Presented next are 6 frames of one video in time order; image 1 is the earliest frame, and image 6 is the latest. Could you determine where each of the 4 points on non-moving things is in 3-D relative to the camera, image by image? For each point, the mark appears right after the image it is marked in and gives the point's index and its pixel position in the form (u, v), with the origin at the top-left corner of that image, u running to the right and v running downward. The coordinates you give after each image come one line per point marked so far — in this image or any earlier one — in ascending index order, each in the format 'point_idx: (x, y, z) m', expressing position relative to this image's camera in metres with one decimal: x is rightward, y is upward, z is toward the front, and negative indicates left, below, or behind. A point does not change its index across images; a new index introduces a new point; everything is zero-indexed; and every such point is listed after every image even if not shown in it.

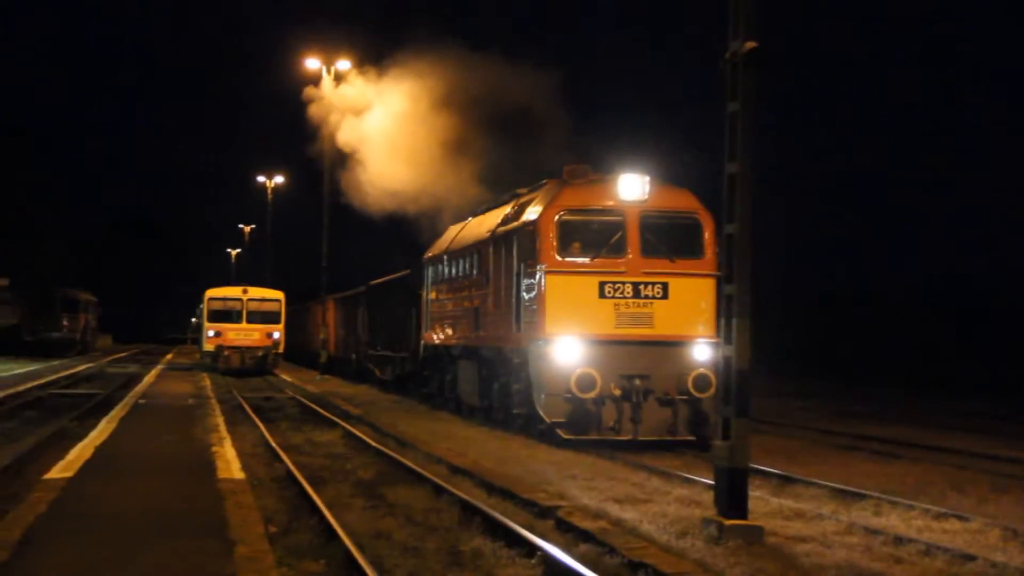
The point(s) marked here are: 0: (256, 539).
0: (-1.4, -1.4, +5.8) m
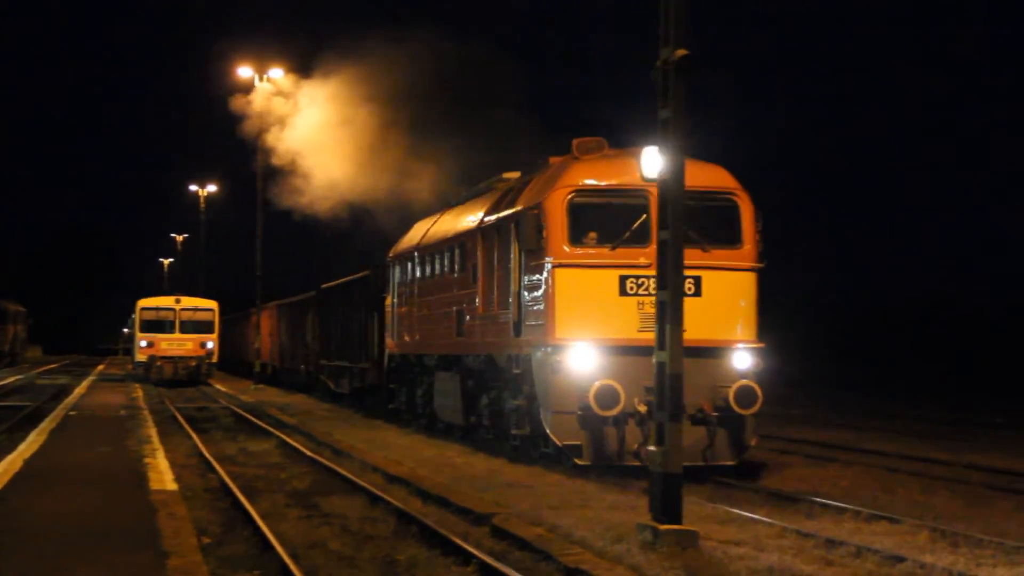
0: (-1.8, -1.4, +5.8) m
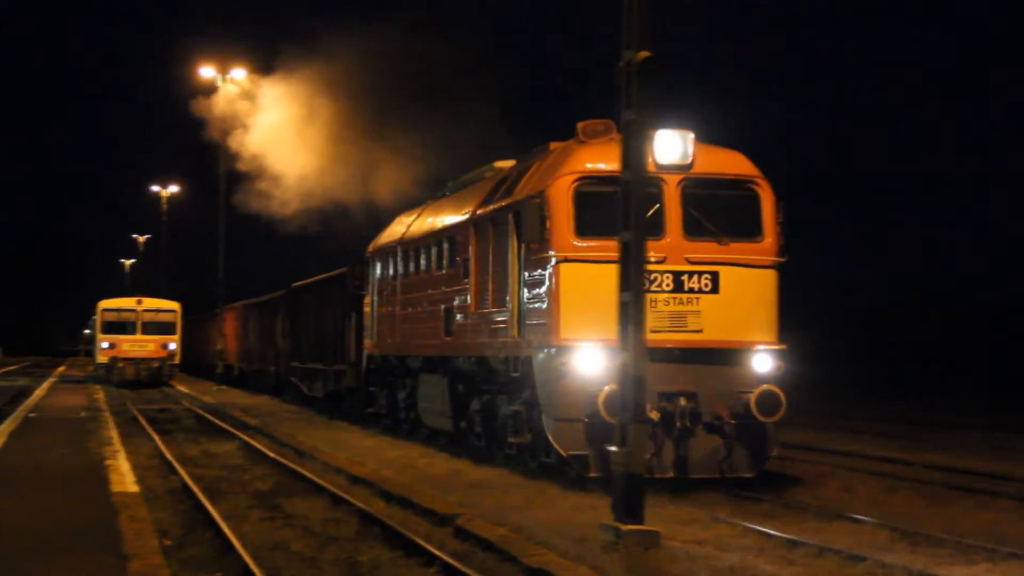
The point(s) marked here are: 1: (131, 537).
0: (-1.9, -1.4, +5.8) m
1: (-2.2, -1.4, +6.1) m
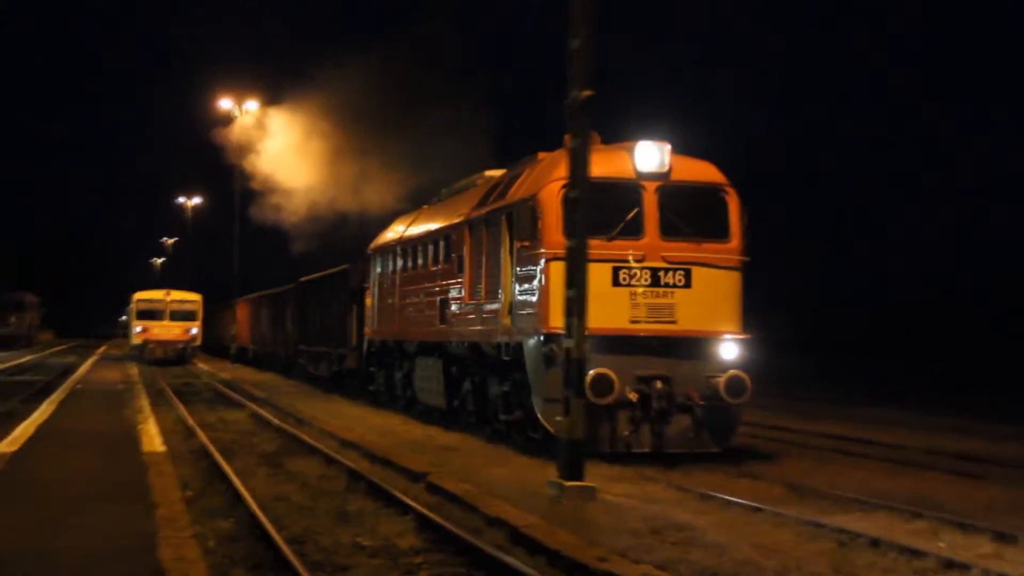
0: (-2.2, -1.4, +6.9) m
1: (-2.4, -1.4, +7.2) m
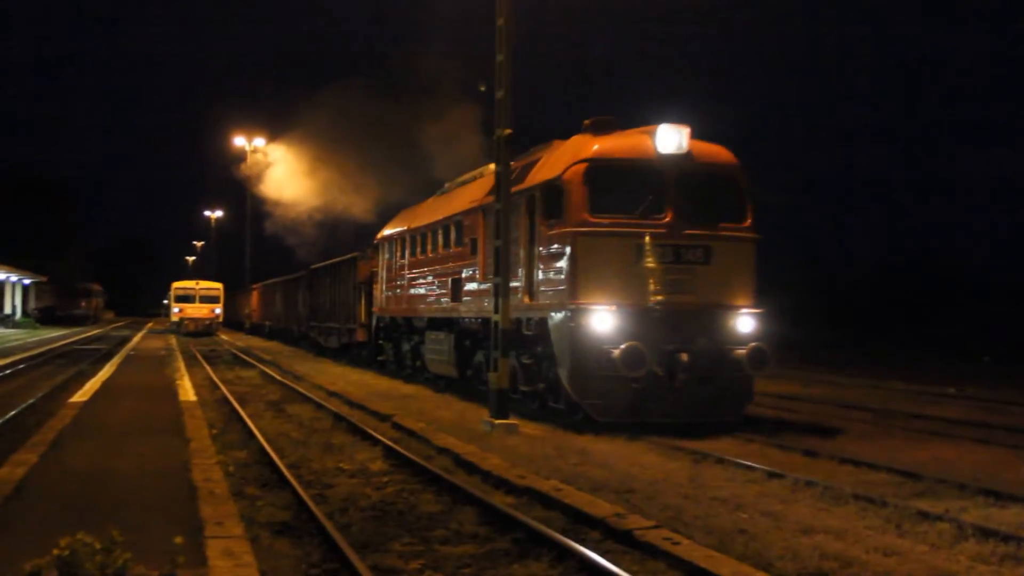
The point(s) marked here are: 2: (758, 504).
0: (-2.6, -1.3, +9.1) m
1: (-2.8, -1.3, +9.4) m
2: (+1.8, -1.6, +7.8) m
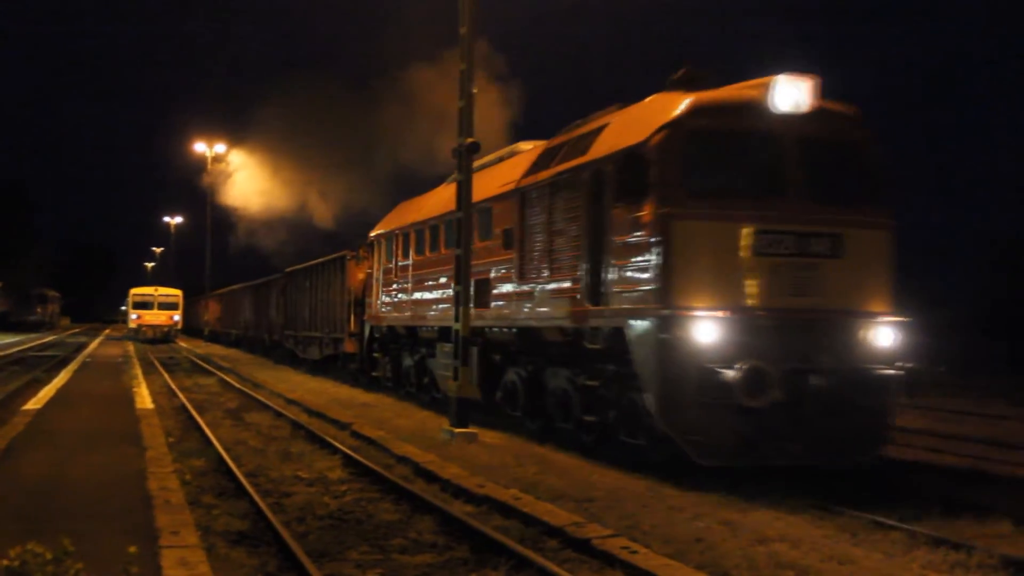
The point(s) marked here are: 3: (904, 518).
0: (-2.9, -1.4, +9.0) m
1: (-3.1, -1.3, +9.3) m
2: (+1.5, -1.7, +7.8) m
3: (+2.7, -1.6, +7.4) m
